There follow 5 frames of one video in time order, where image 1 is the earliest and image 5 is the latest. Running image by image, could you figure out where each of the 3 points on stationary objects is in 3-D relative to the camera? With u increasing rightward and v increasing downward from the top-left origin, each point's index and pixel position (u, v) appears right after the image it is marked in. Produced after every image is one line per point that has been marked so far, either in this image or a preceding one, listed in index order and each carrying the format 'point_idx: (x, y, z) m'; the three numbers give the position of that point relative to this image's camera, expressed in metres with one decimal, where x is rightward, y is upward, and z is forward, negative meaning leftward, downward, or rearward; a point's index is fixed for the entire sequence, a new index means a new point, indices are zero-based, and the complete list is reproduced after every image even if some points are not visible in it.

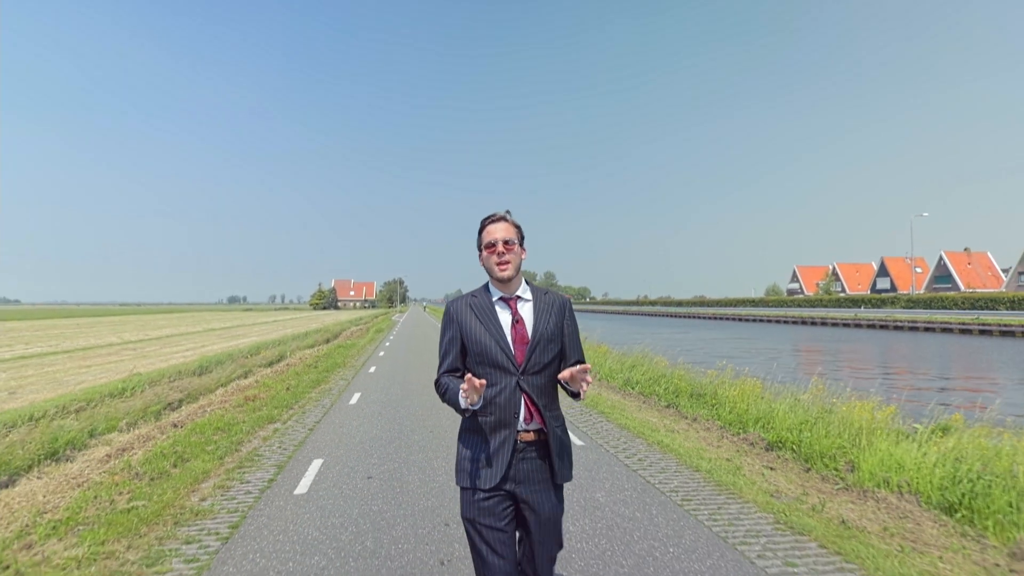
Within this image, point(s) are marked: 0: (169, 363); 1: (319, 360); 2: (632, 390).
0: (-9.0, -1.9, +16.4) m
1: (-6.1, -2.2, +20.1) m
2: (+2.8, -2.5, +15.9) m
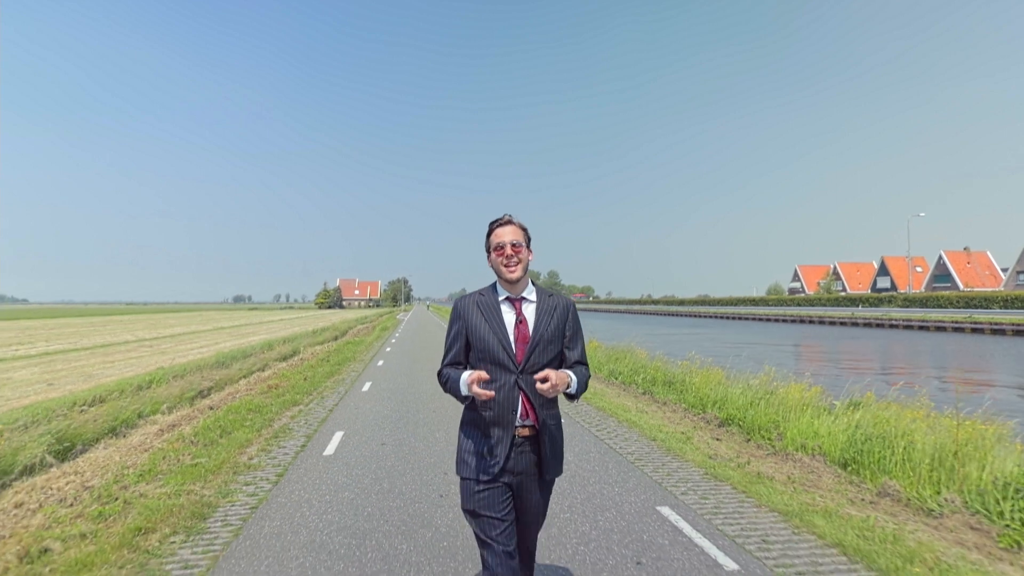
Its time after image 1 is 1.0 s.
0: (-9.0, -1.9, +17.4) m
1: (-6.1, -2.2, +21.1) m
2: (+2.8, -2.5, +16.9) m
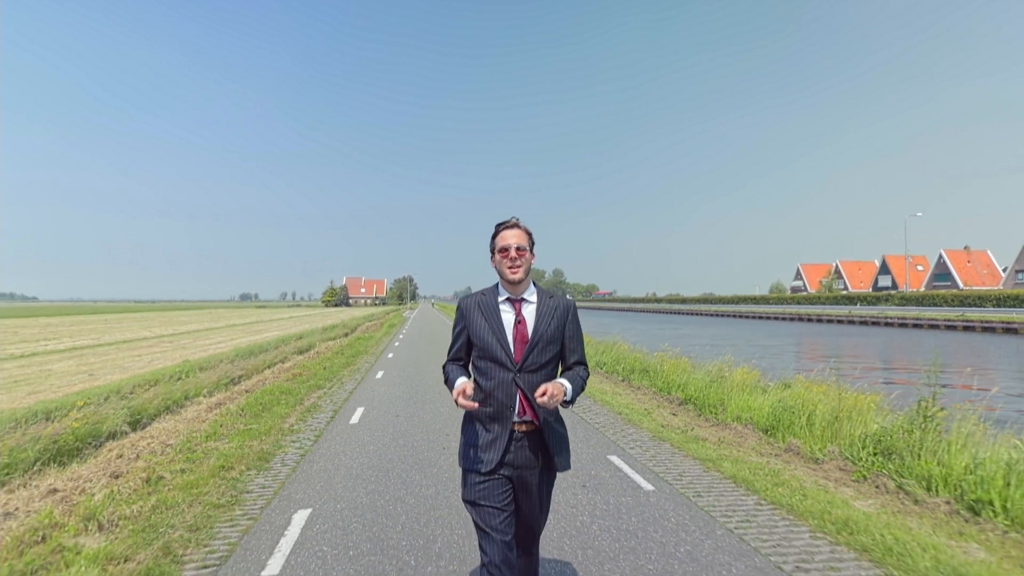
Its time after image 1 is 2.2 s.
0: (-9.1, -1.9, +18.6) m
1: (-6.1, -2.2, +22.3) m
2: (+2.8, -2.4, +18.0) m
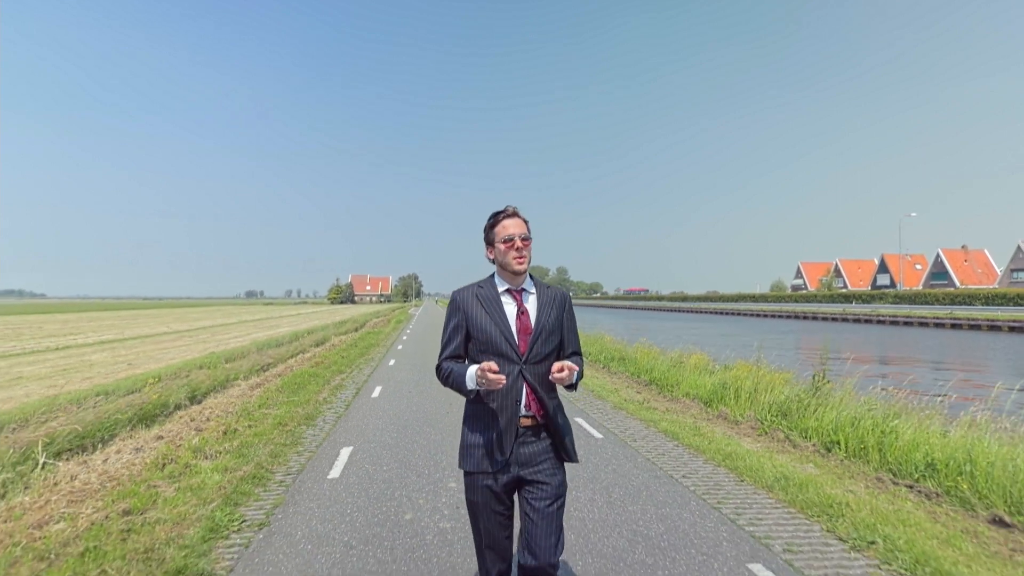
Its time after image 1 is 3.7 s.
0: (-9.1, -1.9, +20.0) m
1: (-6.2, -2.1, +23.7) m
2: (+2.7, -2.4, +19.4) m
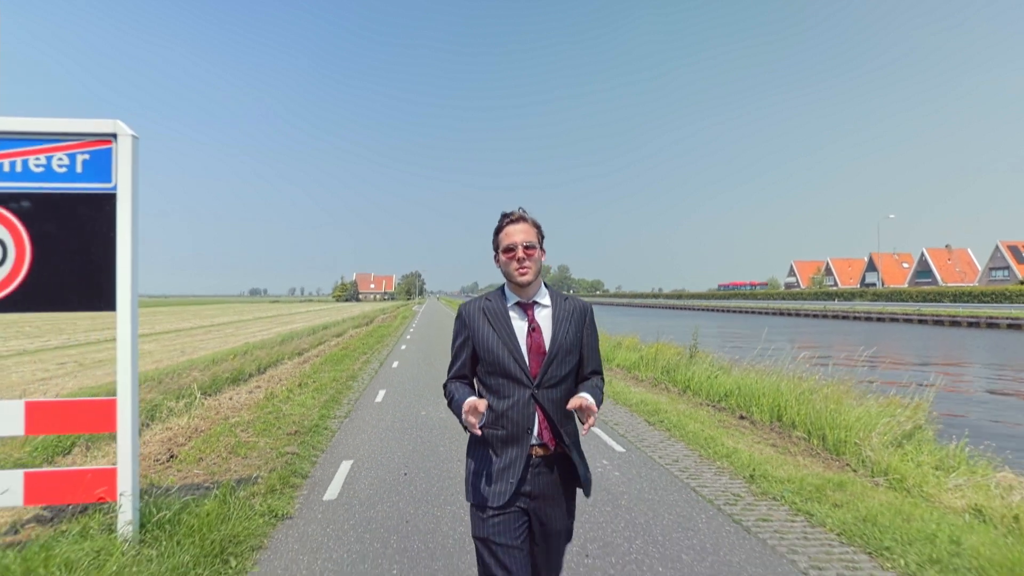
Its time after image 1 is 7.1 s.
0: (-9.3, -1.8, +22.7) m
1: (-6.4, -2.1, +26.4) m
2: (+2.5, -2.4, +22.2) m
